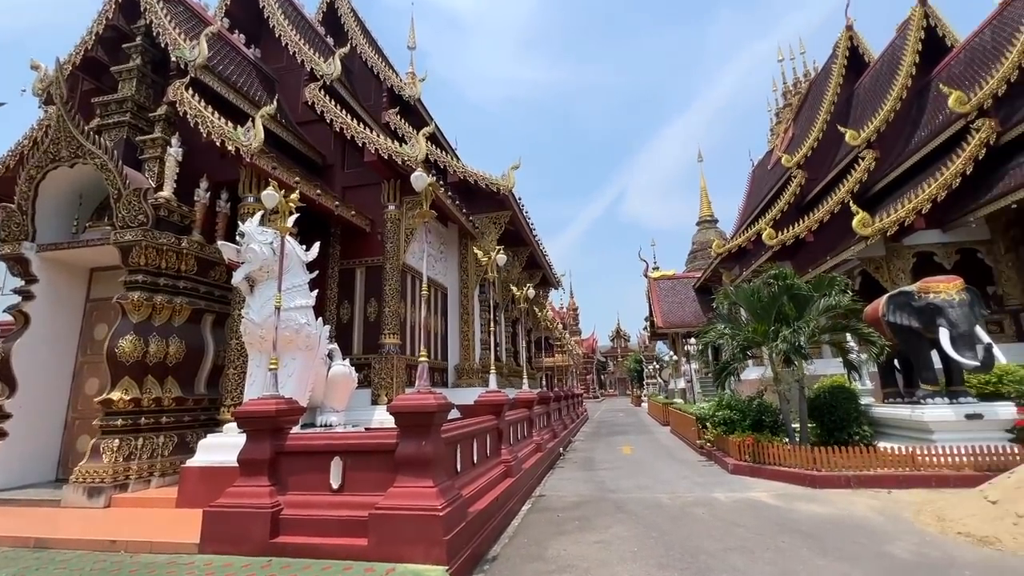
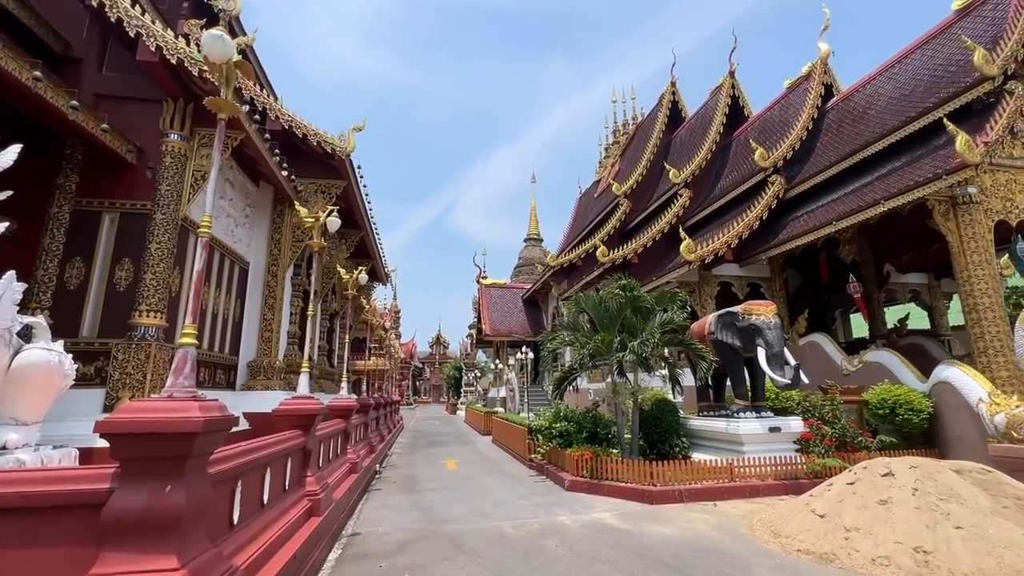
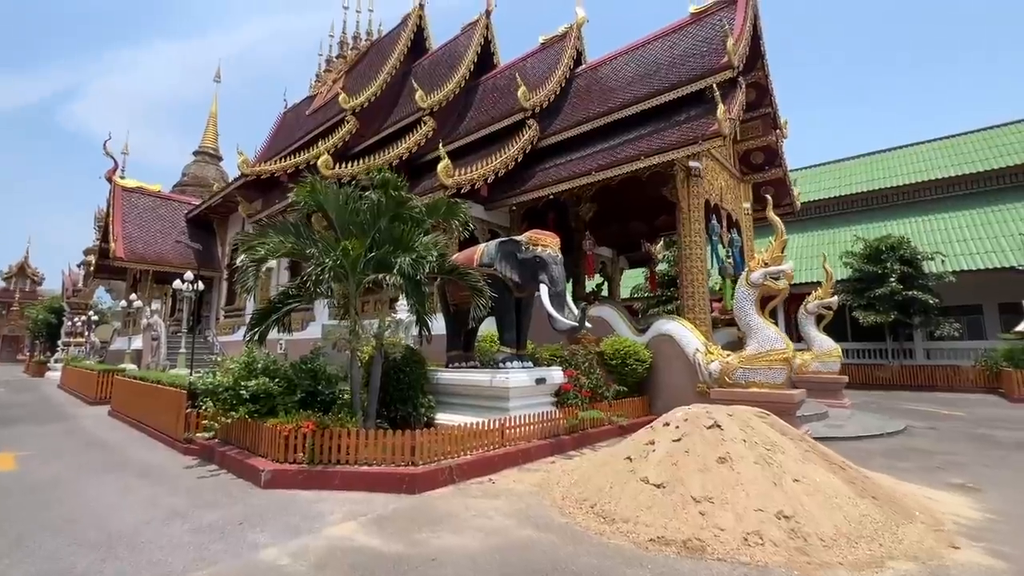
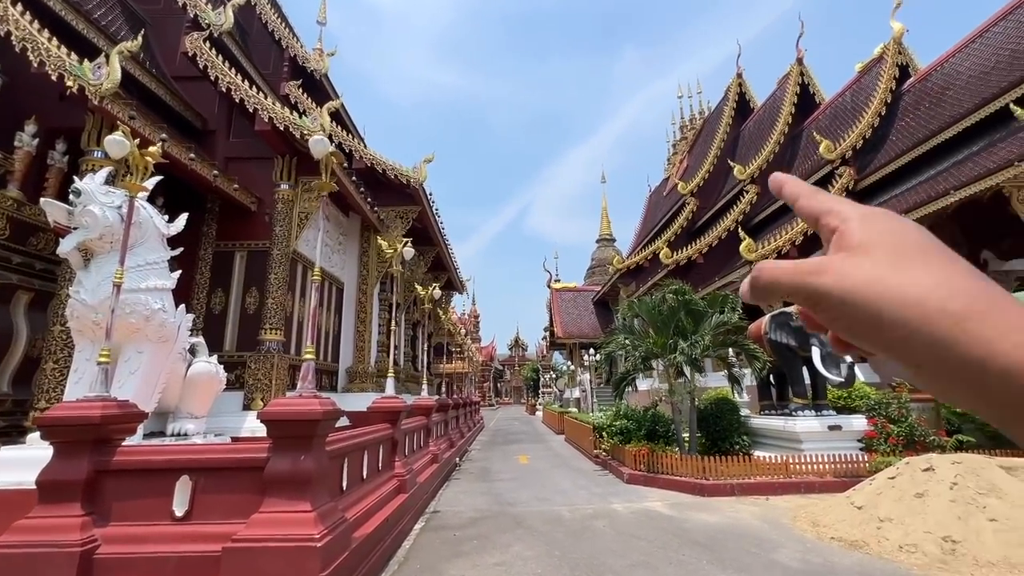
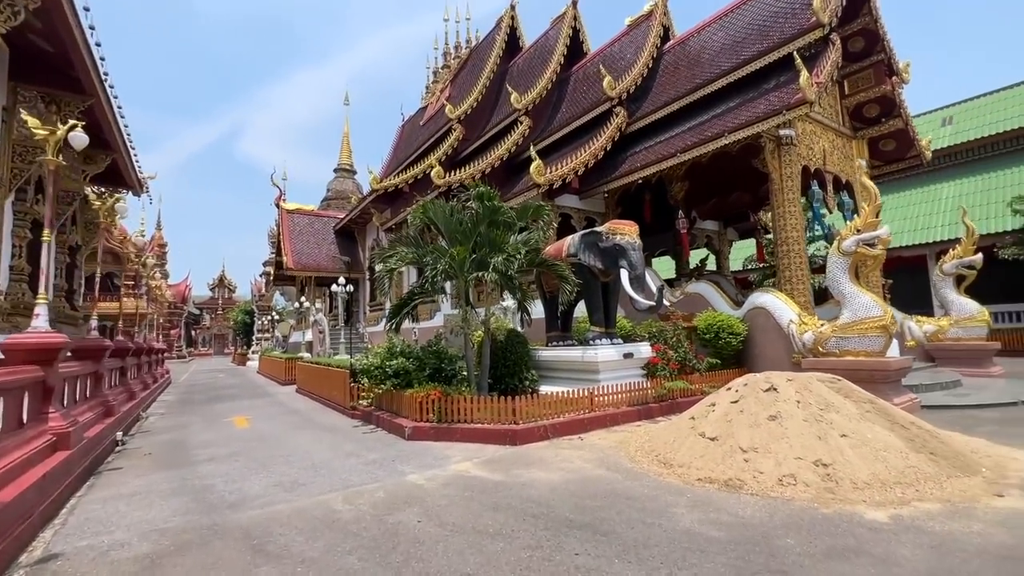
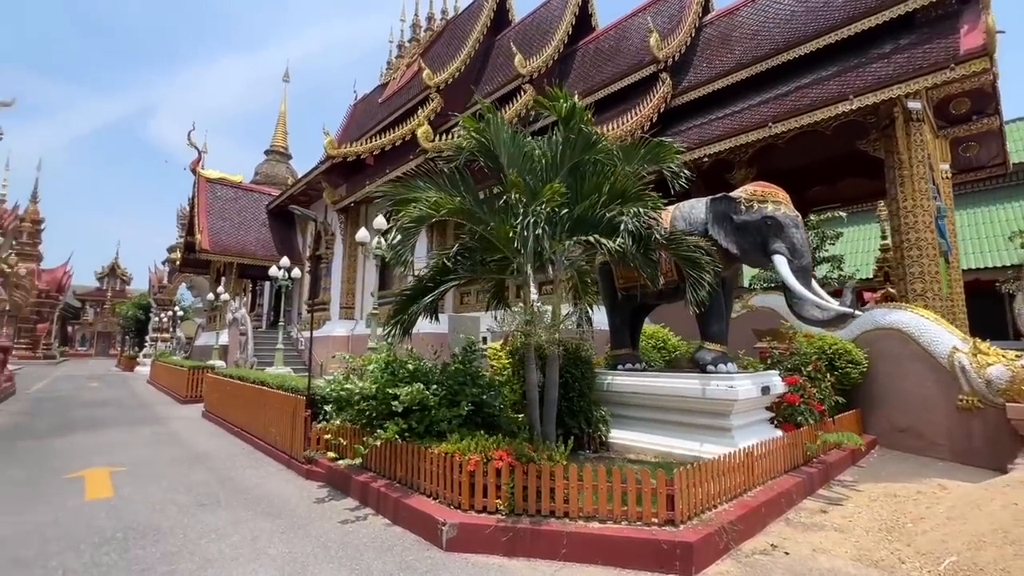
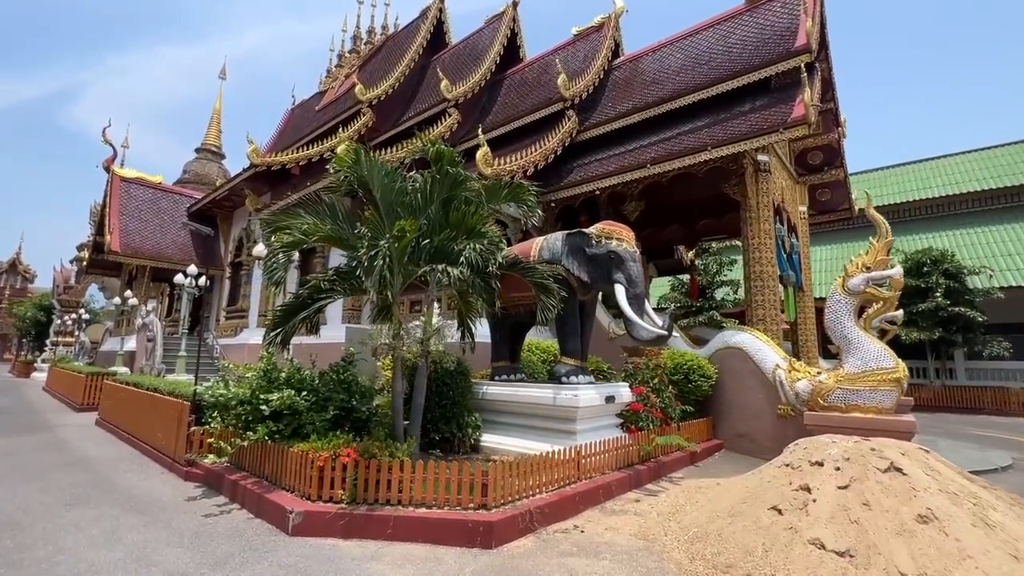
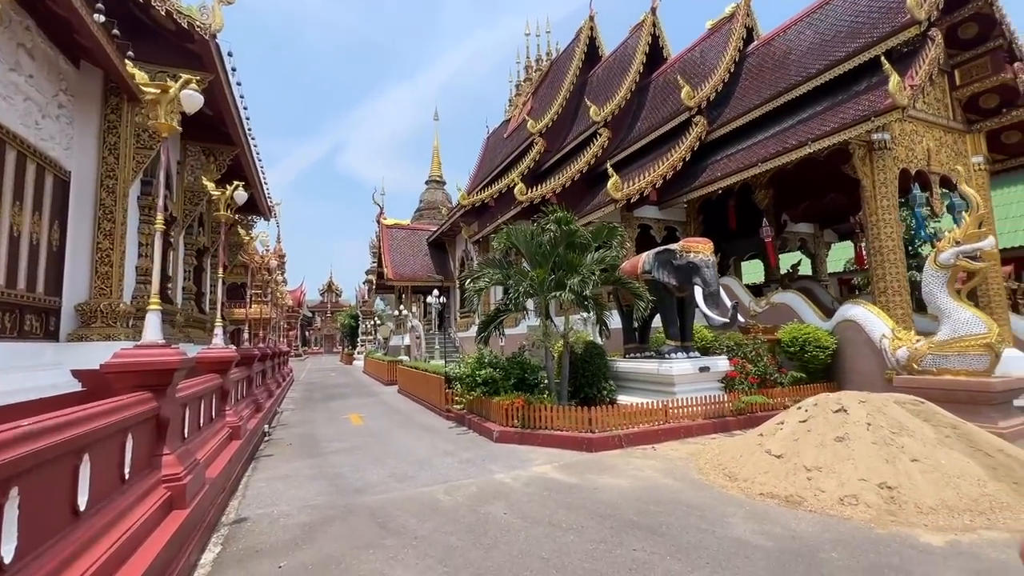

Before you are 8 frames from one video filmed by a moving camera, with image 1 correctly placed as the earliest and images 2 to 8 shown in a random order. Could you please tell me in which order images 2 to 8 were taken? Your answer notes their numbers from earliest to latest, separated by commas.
4, 2, 8, 5, 3, 7, 6
